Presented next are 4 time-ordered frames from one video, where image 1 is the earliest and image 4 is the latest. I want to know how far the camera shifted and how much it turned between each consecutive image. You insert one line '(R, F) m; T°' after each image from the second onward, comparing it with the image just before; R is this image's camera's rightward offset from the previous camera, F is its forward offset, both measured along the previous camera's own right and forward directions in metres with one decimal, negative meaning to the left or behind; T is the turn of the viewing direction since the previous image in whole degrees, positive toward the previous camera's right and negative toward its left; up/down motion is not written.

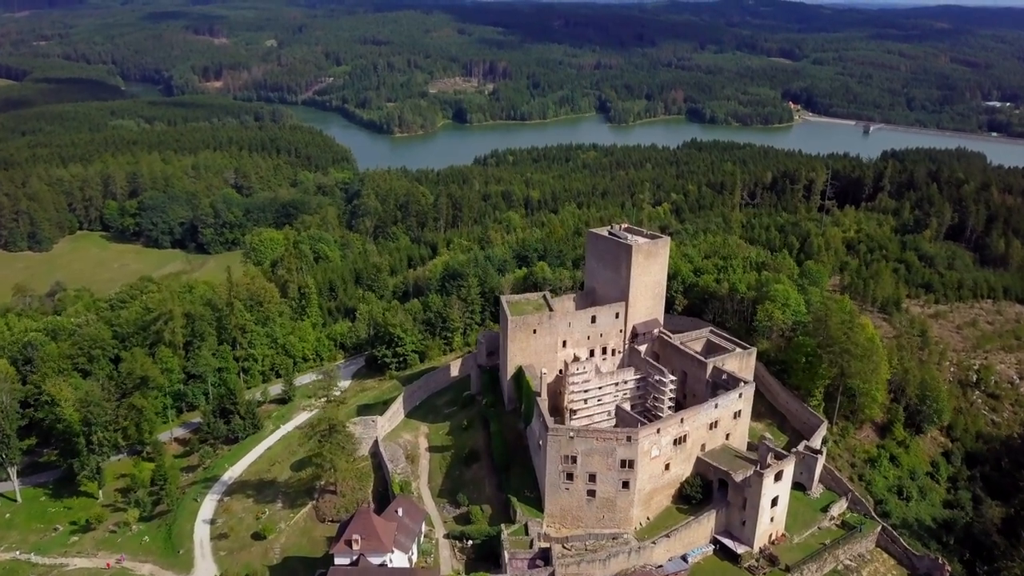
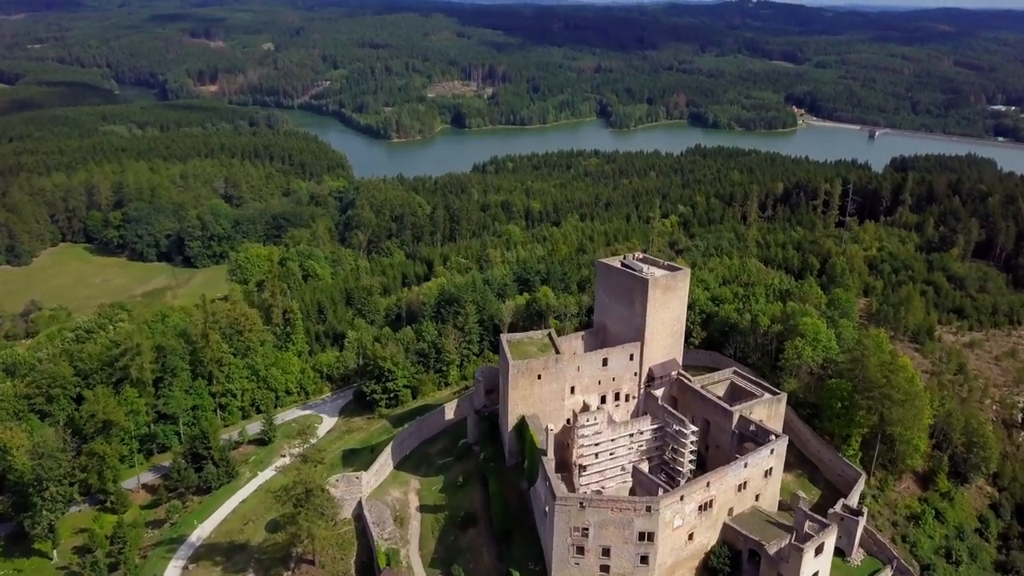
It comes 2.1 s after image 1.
(-0.1, +4.1) m; 0°
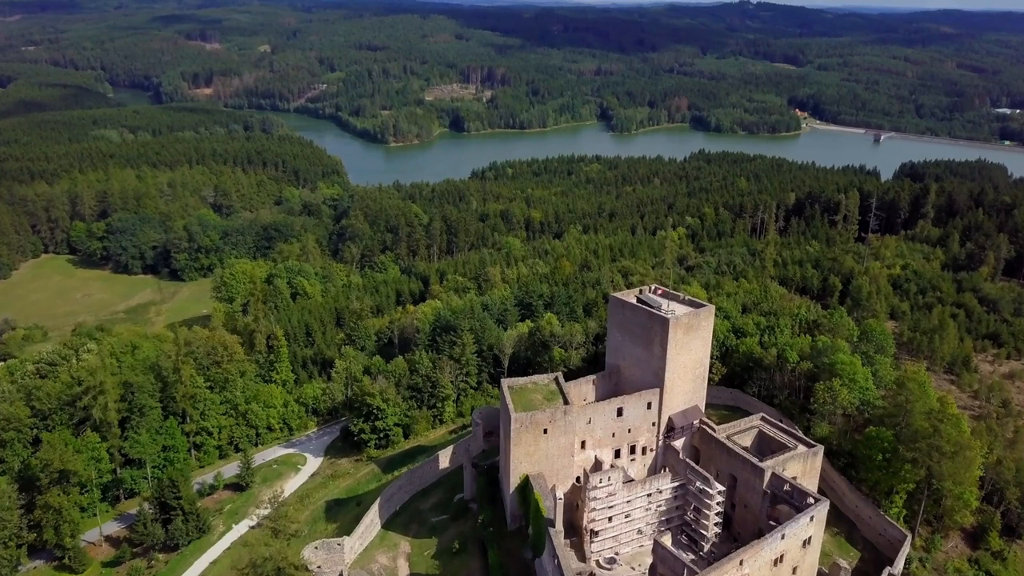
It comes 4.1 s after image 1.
(-0.1, +3.9) m; 0°
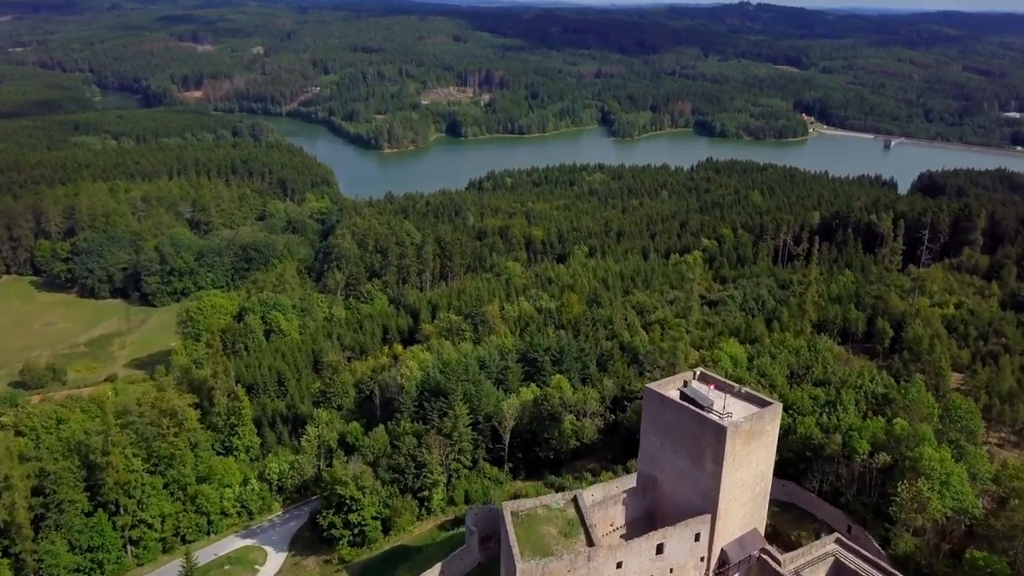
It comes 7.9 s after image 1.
(-0.2, +7.2) m; 0°
